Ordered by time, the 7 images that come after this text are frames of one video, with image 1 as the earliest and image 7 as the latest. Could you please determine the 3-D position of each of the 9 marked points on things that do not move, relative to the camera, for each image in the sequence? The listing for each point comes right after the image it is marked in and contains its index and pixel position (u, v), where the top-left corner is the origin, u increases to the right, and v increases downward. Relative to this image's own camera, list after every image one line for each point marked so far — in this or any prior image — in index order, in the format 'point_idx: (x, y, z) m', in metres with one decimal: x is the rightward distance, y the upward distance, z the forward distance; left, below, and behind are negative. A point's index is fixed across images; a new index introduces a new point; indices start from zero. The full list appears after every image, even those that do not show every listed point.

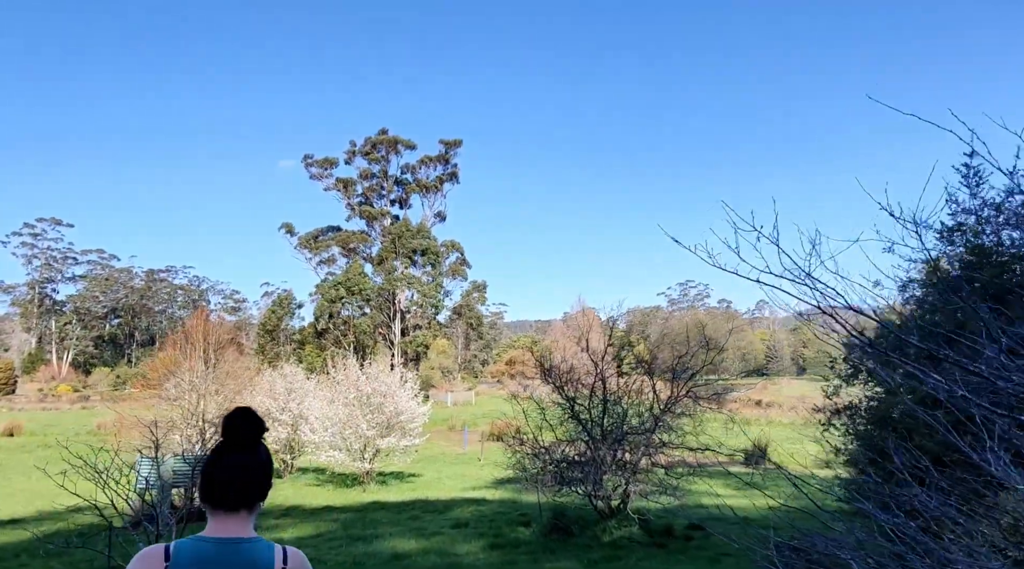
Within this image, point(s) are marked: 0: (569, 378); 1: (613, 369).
0: (+0.9, -1.3, +12.7) m
1: (+1.4, -1.2, +12.5) m
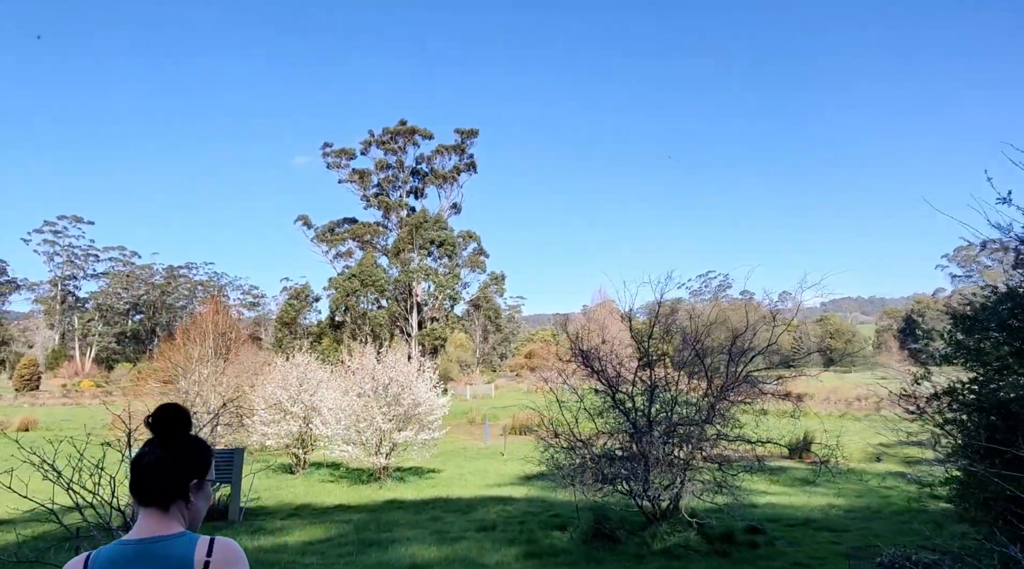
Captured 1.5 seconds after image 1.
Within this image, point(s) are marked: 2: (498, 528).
0: (+1.3, -0.9, +11.2) m
1: (+1.8, -0.8, +11.0) m
2: (-0.2, -3.3, +12.1) m
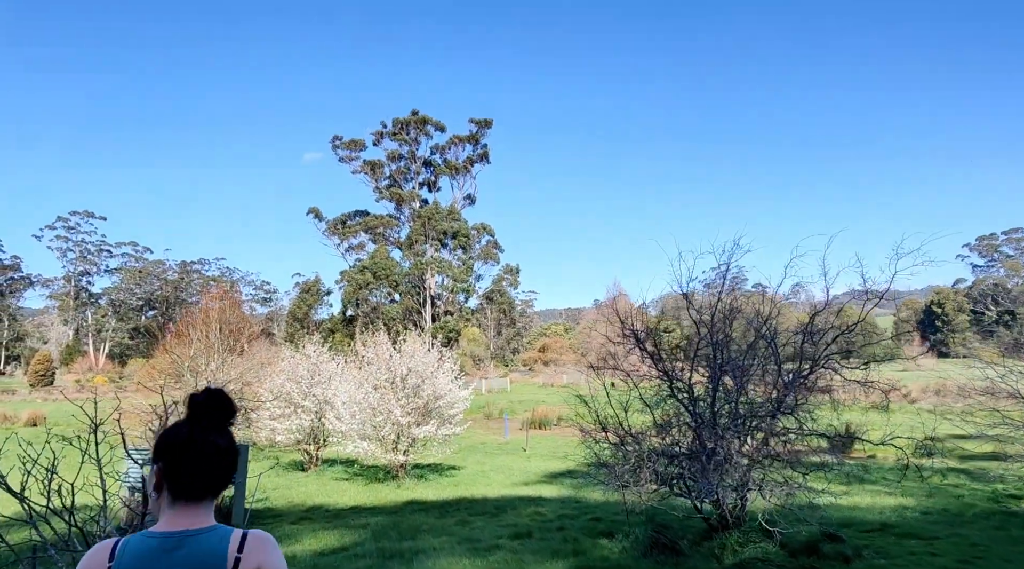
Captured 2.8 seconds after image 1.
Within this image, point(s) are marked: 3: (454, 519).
0: (+1.7, -0.6, +9.7) m
1: (+2.3, -0.5, +9.5) m
2: (+0.3, -3.0, +10.7) m
3: (-0.8, -3.3, +12.4) m
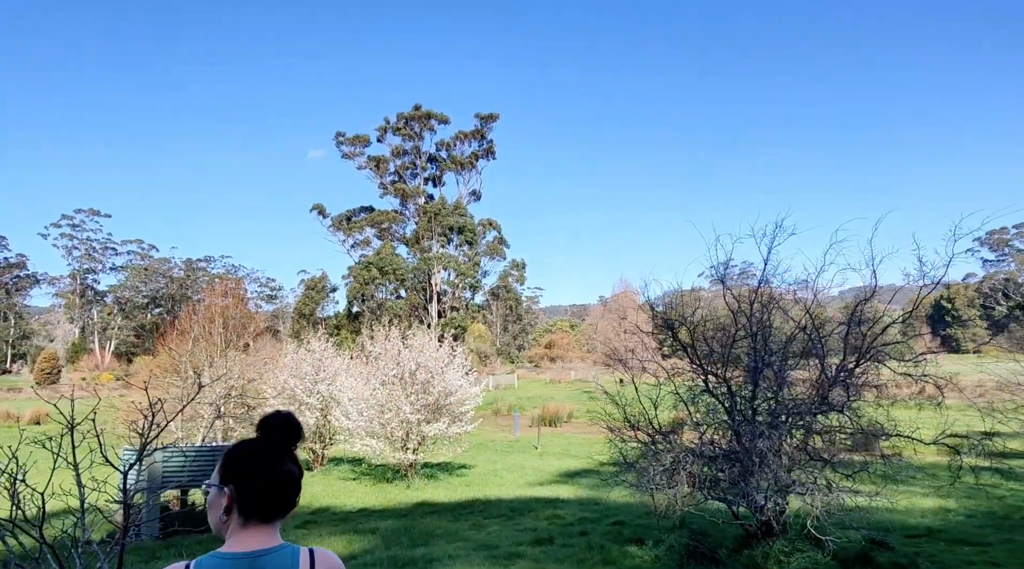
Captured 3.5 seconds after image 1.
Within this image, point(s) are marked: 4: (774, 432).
0: (+2.0, -0.5, +9.0) m
1: (+2.5, -0.4, +8.8) m
2: (+0.5, -2.9, +10.0) m
3: (-0.6, -3.1, +11.7) m
4: (+2.5, -1.4, +8.5) m
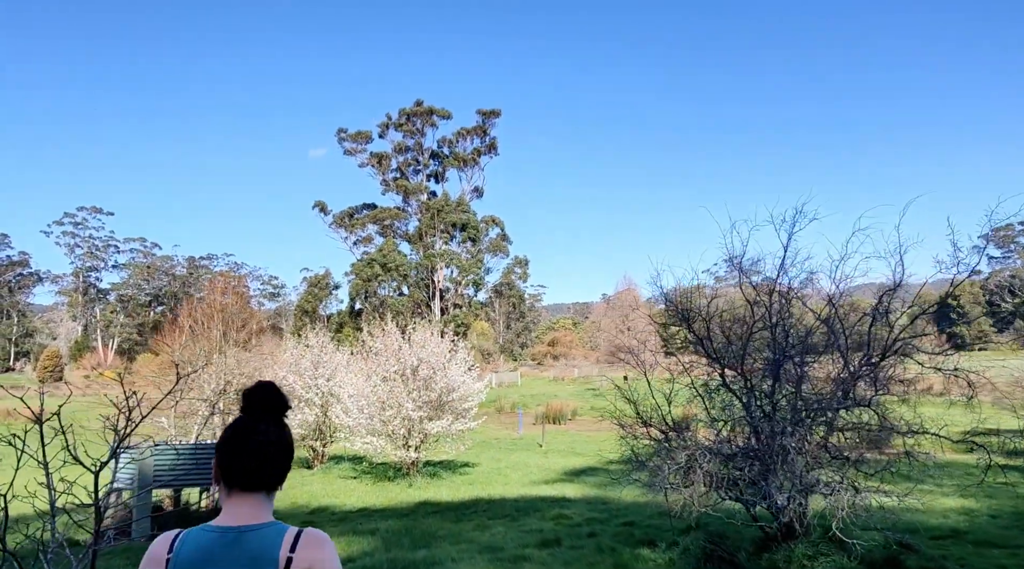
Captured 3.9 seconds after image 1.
0: (+2.0, -0.4, +8.6) m
1: (+2.5, -0.3, +8.4) m
2: (+0.6, -2.8, +9.6) m
3: (-0.5, -3.0, +11.3) m
4: (+2.6, -1.3, +8.1) m
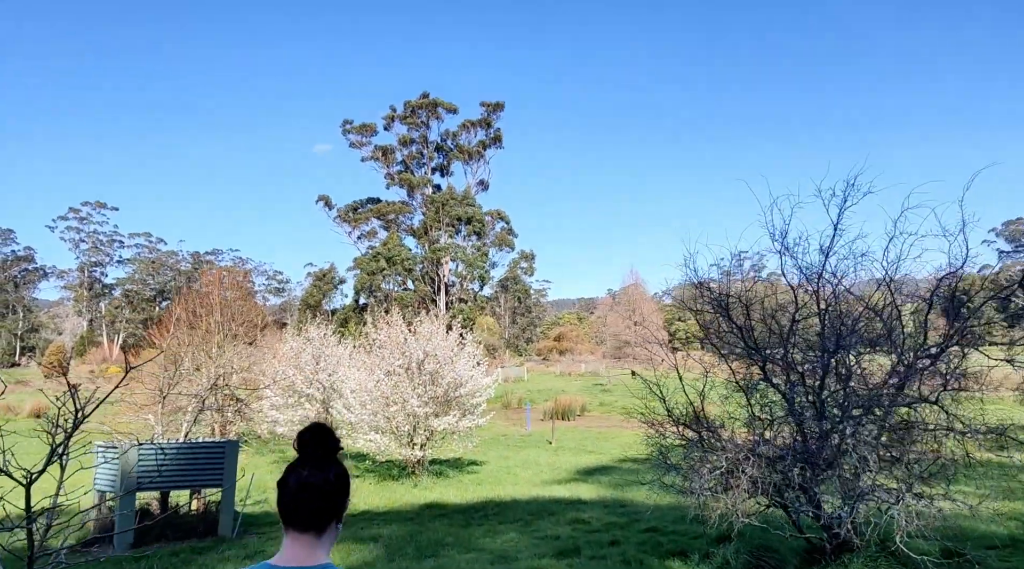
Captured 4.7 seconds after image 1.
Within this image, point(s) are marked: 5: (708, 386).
0: (+2.2, -0.2, +7.7) m
1: (+2.7, -0.1, +7.5) m
2: (+0.7, -2.6, +8.7) m
3: (-0.3, -2.9, +10.4) m
4: (+2.7, -1.2, +7.2) m
5: (+1.8, -0.9, +8.0) m
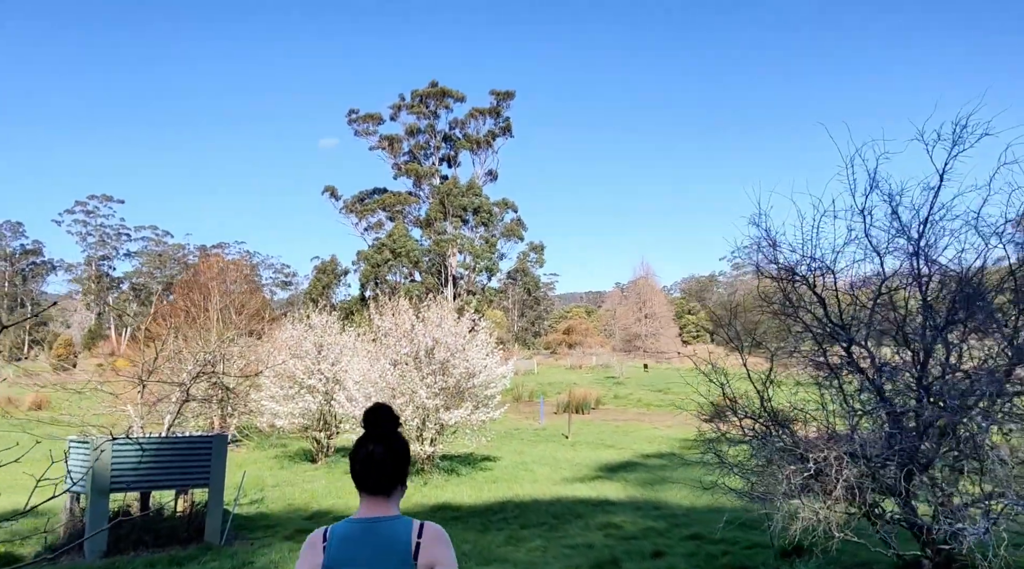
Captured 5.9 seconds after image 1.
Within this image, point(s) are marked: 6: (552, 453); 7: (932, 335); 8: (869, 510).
0: (+2.4, 0.0, +6.5) m
1: (+2.9, +0.1, +6.2) m
2: (+1.0, -2.4, +7.5) m
3: (-0.1, -2.6, +9.2) m
4: (+2.9, -0.9, +6.0) m
5: (+2.0, -0.7, +6.8) m
6: (+0.8, -3.5, +18.3) m
7: (+2.8, -0.4, +6.1) m
8: (+2.5, -1.6, +6.2) m
